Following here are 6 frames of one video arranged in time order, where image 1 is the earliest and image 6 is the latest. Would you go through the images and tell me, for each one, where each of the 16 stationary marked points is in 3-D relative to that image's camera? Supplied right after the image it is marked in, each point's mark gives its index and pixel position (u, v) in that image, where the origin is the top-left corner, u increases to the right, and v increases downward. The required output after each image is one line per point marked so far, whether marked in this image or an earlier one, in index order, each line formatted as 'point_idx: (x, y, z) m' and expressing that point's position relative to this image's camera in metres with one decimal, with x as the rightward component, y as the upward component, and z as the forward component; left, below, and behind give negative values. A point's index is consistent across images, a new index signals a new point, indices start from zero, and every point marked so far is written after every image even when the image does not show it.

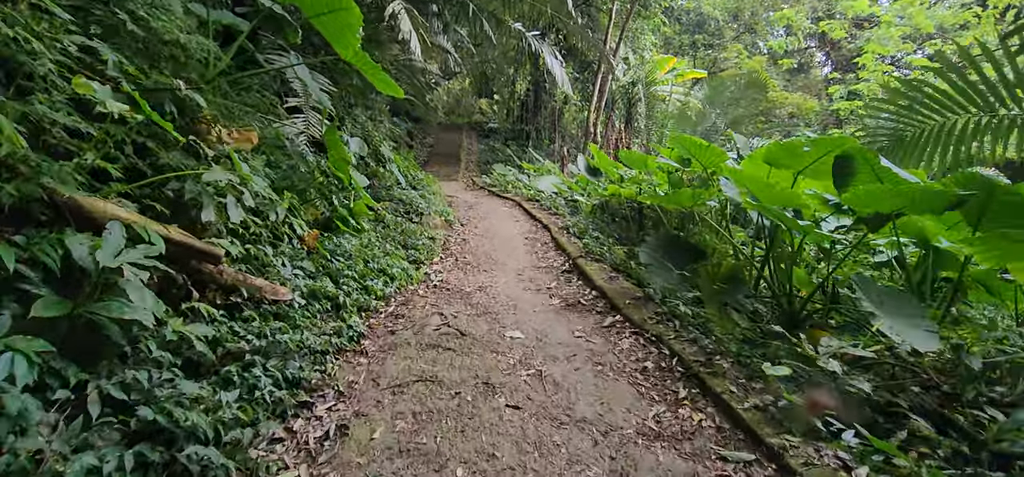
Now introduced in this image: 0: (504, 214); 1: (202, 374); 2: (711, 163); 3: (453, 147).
0: (-0.1, +0.3, +6.2) m
1: (-0.9, -0.4, +1.6) m
2: (+1.3, +0.5, +3.5) m
3: (-1.5, +2.3, +13.5) m
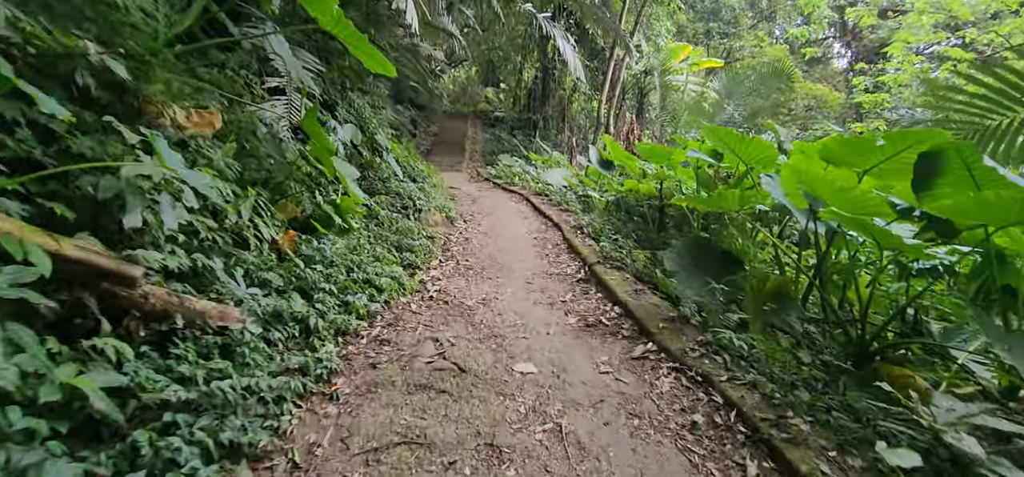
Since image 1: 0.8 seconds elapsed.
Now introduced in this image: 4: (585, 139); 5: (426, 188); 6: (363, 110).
0: (0.0, +0.3, +5.7) m
1: (-0.9, -0.5, +1.2) m
2: (+1.3, +0.5, +3.0) m
3: (-1.3, +2.5, +13.1) m
4: (+1.7, +2.3, +12.6) m
5: (-0.9, +0.5, +5.3) m
6: (-1.4, +1.2, +5.2) m
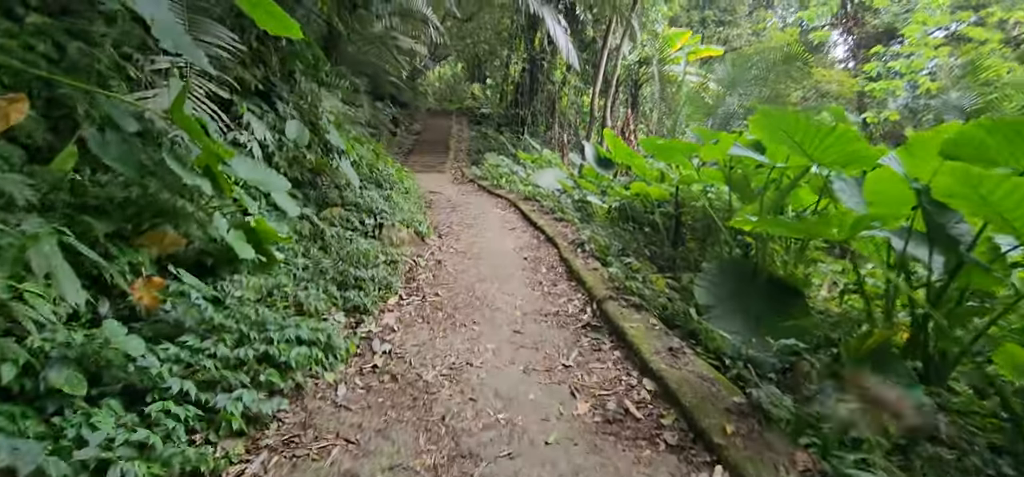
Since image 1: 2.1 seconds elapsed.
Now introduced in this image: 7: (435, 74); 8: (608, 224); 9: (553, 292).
0: (-0.2, +0.2, +4.9) m
1: (-0.9, -0.6, +0.3) m
2: (+1.3, +0.3, +2.2) m
3: (-1.6, +2.4, +12.2) m
4: (+1.4, +2.3, +11.7) m
5: (-1.0, +0.3, +4.5) m
6: (-1.6, +1.1, +4.4) m
7: (-2.2, +4.8, +15.7) m
8: (+0.8, +0.1, +4.3) m
9: (+0.2, -0.3, +2.9) m
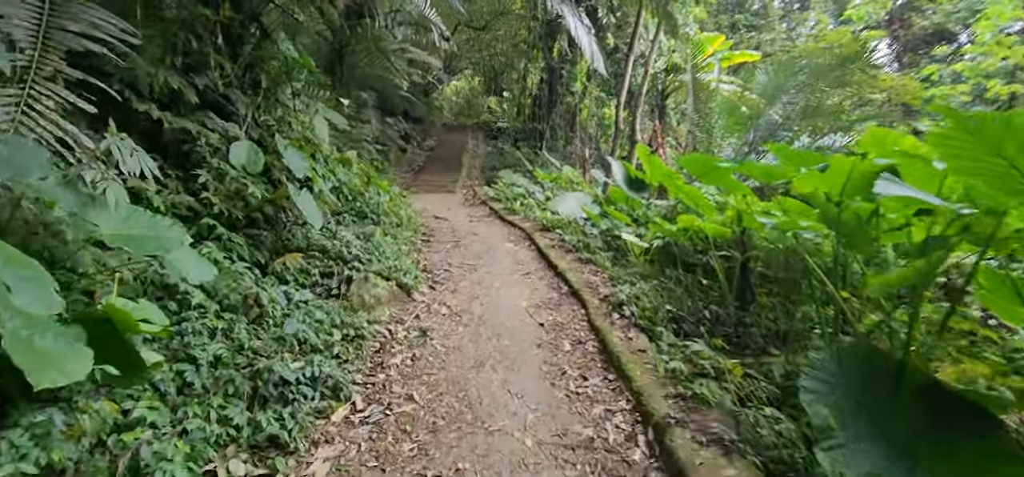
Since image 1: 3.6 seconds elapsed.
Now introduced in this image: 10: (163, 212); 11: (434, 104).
0: (-0.1, -0.1, +4.0) m
1: (-1.0, -0.8, -0.6) m
2: (+1.3, +0.1, +1.2) m
3: (-1.2, +1.9, +11.3) m
4: (+1.7, +1.8, +10.8) m
5: (-0.9, 0.0, +3.6) m
6: (-1.5, +0.8, +3.5) m
7: (-1.7, +4.2, +15.0) m
8: (+0.9, -0.2, +3.4) m
9: (+0.3, -0.6, +1.9) m
10: (-1.6, +0.1, +2.4) m
11: (-2.0, +3.4, +13.8) m
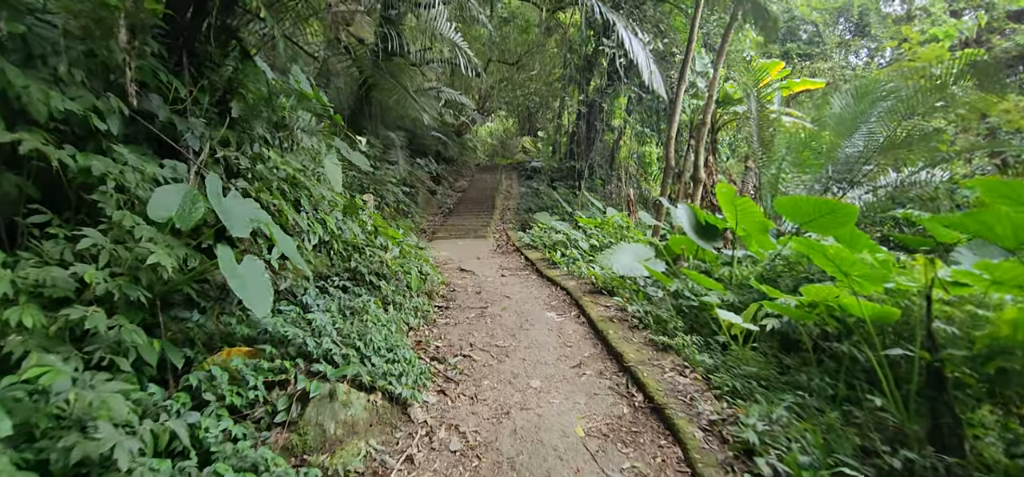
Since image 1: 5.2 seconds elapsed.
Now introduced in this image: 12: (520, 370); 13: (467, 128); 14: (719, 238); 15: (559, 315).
0: (+0.2, -0.5, +2.9) m
1: (-1.1, -0.9, -1.6) m
2: (+1.3, -0.1, +0.1) m
3: (-0.5, +0.9, +10.5) m
4: (+2.4, +0.9, +9.8) m
5: (-0.7, -0.3, +2.6) m
6: (-1.3, +0.4, +2.7) m
7: (-0.8, +3.0, +14.4) m
8: (+1.1, -0.5, +2.3) m
9: (+0.4, -0.8, +0.9) m
10: (-1.4, -0.2, +1.5) m
11: (-1.1, +2.3, +13.1) m
12: (0.0, -0.6, +2.4) m
13: (-1.1, +2.7, +13.1) m
14: (+1.6, 0.0, +4.0) m
15: (+0.3, -0.5, +3.3) m
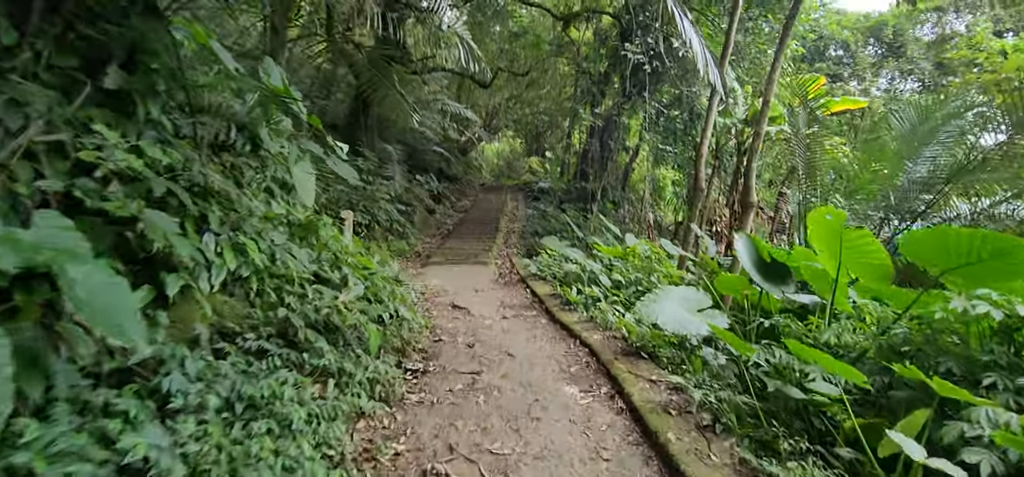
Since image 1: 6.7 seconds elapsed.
0: (+0.2, -0.7, +1.9) m
1: (-1.1, -0.8, -2.6) m
2: (+1.3, -0.2, -0.9) m
3: (-0.4, +0.5, +9.5) m
4: (+2.5, +0.4, +8.8) m
5: (-0.7, -0.5, +1.6) m
6: (-1.3, +0.3, +1.7) m
7: (-0.6, +2.4, +13.5) m
8: (+1.1, -0.7, +1.3) m
9: (+0.4, -0.9, -0.2) m
10: (-1.4, -0.2, +0.5) m
11: (-0.9, +1.8, +12.2) m
12: (0.0, -0.7, +1.4) m
13: (-1.0, +2.2, +12.2) m
14: (+1.6, -0.2, +3.0) m
15: (+0.3, -0.7, +2.3) m
